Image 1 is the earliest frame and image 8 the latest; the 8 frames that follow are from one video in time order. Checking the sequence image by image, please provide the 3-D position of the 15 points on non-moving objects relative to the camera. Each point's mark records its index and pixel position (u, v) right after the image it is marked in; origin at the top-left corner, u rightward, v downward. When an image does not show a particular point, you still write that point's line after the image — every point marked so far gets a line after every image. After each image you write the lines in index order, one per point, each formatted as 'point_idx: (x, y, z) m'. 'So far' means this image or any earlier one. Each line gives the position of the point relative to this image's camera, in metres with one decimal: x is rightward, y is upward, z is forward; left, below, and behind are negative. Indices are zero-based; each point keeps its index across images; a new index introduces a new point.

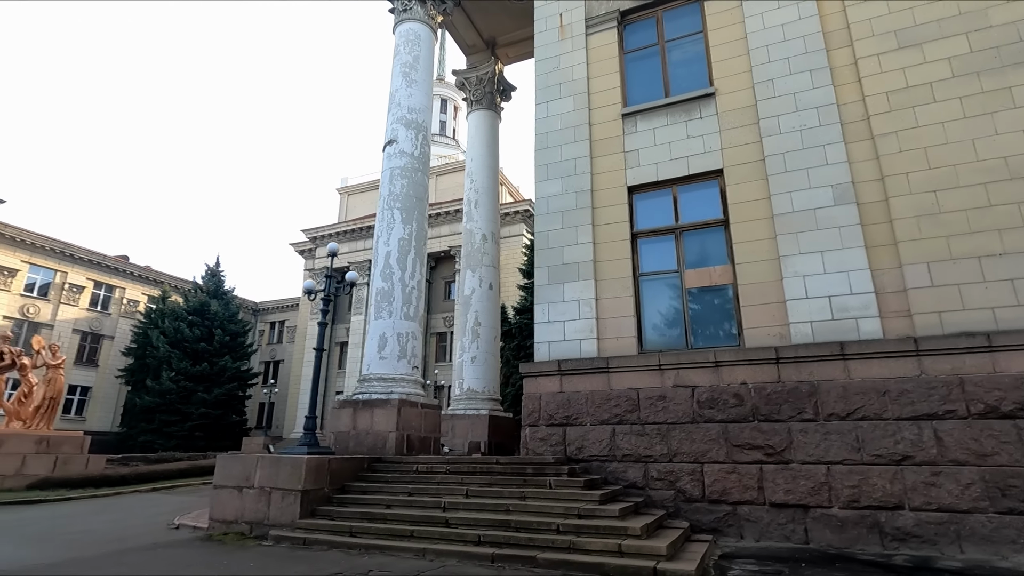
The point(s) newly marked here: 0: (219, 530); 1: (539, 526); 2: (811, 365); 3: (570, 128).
0: (-4.3, -3.6, +7.9) m
1: (+0.3, -2.8, +6.3) m
2: (+4.2, -1.1, +7.5) m
3: (+1.1, +3.1, +10.4) m
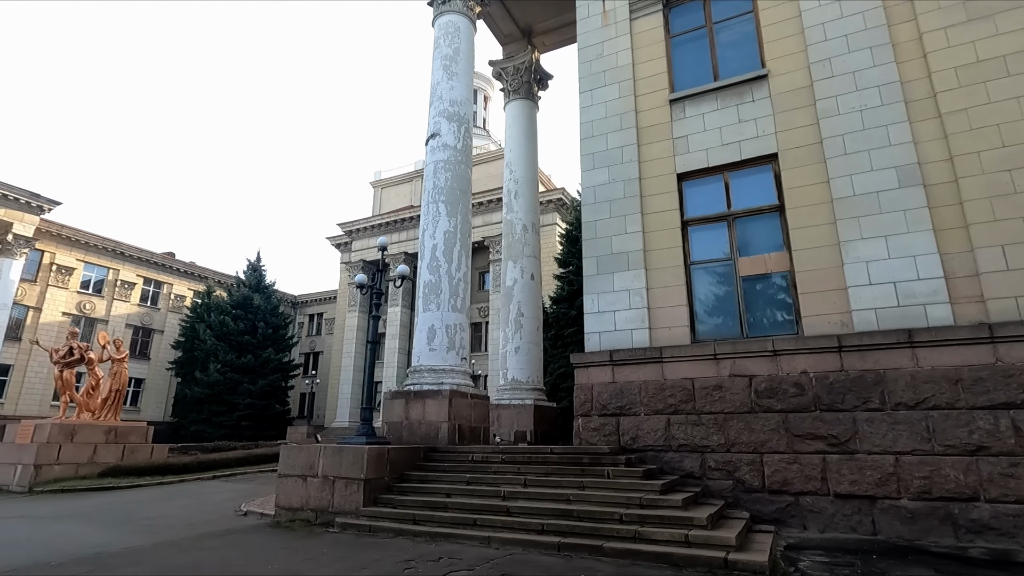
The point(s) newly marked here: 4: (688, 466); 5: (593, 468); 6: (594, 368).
0: (-3.5, -3.5, +8.2) m
1: (+1.1, -2.7, +6.3) m
2: (+4.9, -0.9, +7.3) m
3: (+2.0, +3.3, +10.2) m
4: (+2.6, -2.6, +7.9) m
5: (+1.2, -2.5, +7.6) m
6: (+1.4, -1.4, +9.0) m
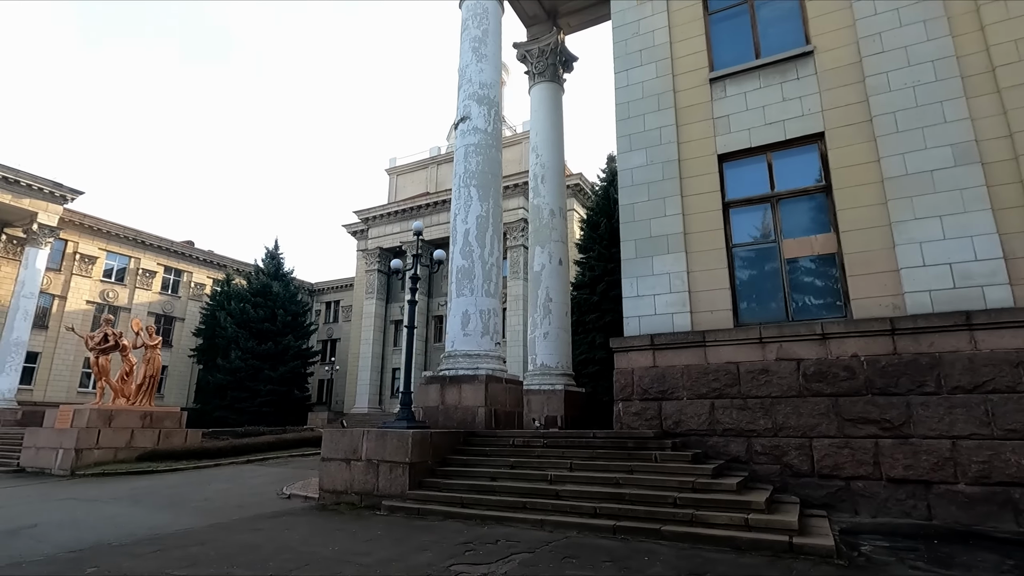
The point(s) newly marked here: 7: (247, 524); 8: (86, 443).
0: (-2.8, -3.3, +8.2) m
1: (+1.7, -2.5, +6.3) m
2: (+5.6, -0.6, +7.1) m
3: (+2.6, +3.6, +10.0) m
4: (+3.2, -2.4, +7.8) m
5: (+1.8, -2.3, +7.5) m
6: (+2.0, -1.1, +9.0) m
7: (-3.3, -3.0, +6.8) m
8: (-9.9, -3.6, +12.4) m
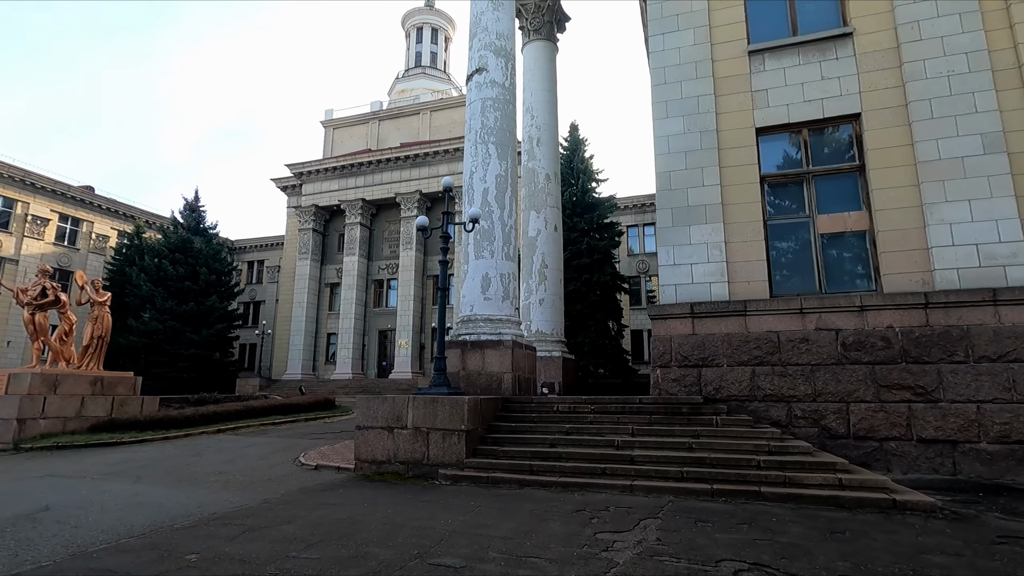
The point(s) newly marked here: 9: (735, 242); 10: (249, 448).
0: (-2.1, -2.6, +7.7) m
1: (+2.7, -2.1, +6.4) m
2: (+6.5, -0.3, +7.7) m
3: (+3.3, +4.2, +9.9) m
4: (+4.0, -1.9, +8.2) m
5: (+2.7, -1.9, +7.7) m
6: (+2.7, -0.6, +9.1) m
7: (-2.3, -2.4, +6.2) m
8: (-9.7, -2.5, +10.7) m
9: (+3.8, +0.8, +9.2) m
10: (-5.1, -3.1, +10.3) m
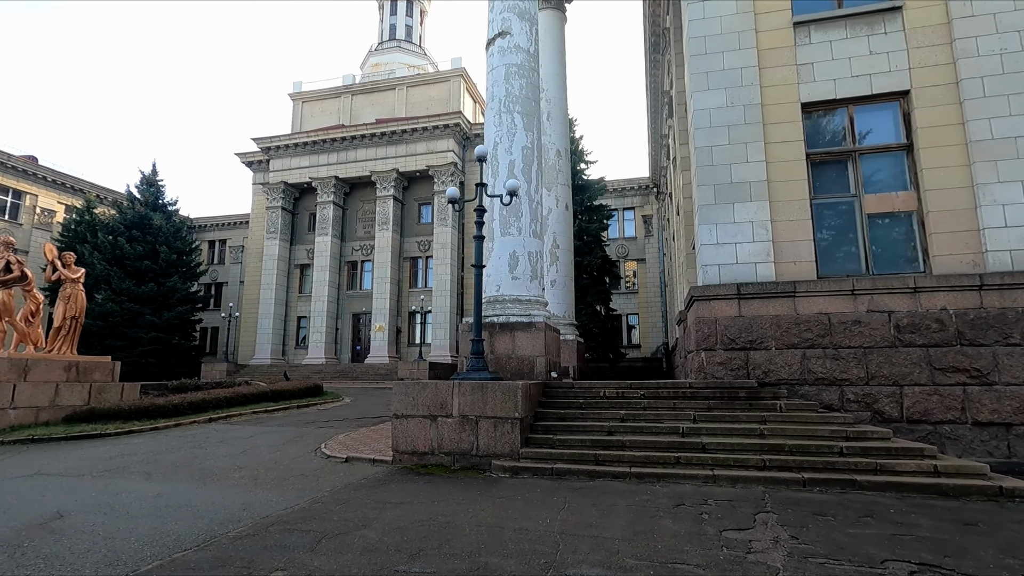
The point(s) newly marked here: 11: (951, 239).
0: (-1.4, -2.3, +7.1) m
1: (+3.5, -1.8, +6.1) m
2: (+7.2, -0.1, +7.7) m
3: (+3.9, +4.5, +9.5) m
4: (+4.7, -1.6, +7.9) m
5: (+3.4, -1.6, +7.3) m
6: (+3.3, -0.2, +8.7) m
7: (-1.5, -2.1, +5.5) m
8: (-9.2, -2.0, +9.5) m
9: (+4.4, +1.1, +8.8) m
10: (-4.5, -2.7, +9.4) m
11: (+6.7, +0.7, +8.2) m
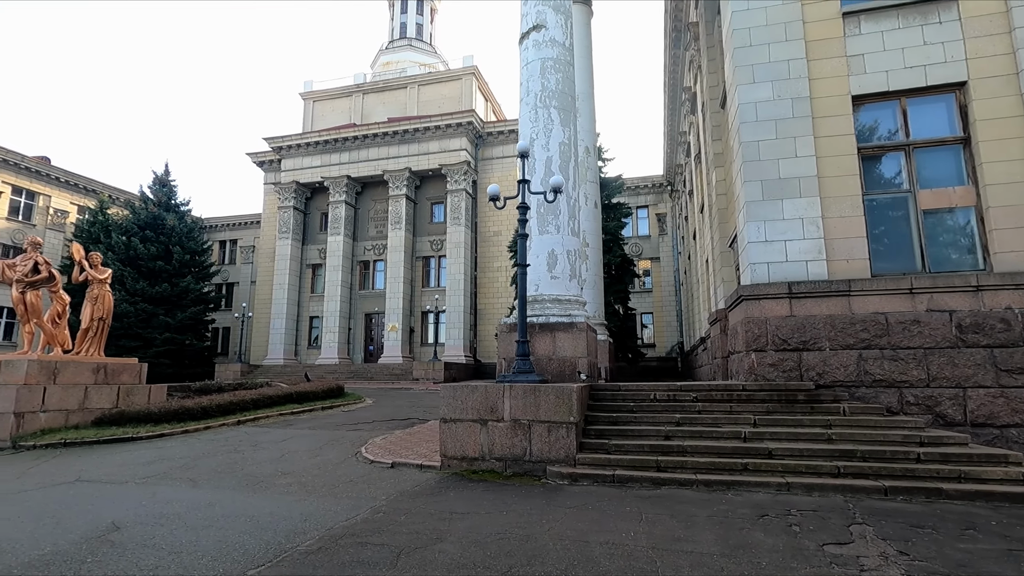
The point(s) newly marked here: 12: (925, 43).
0: (-0.7, -2.3, +6.8) m
1: (+4.2, -1.8, +5.9) m
2: (+7.9, 0.0, +7.4) m
3: (+4.6, +4.5, +9.2) m
4: (+5.4, -1.6, +7.7) m
5: (+4.0, -1.5, +7.1) m
6: (+4.0, -0.2, +8.4) m
7: (-0.9, -2.2, +5.3) m
8: (-8.5, -2.1, +9.4) m
9: (+5.1, +1.1, +8.6) m
10: (-3.8, -2.7, +9.2) m
11: (+7.4, +0.8, +7.9) m
12: (+6.7, +4.0, +8.7) m
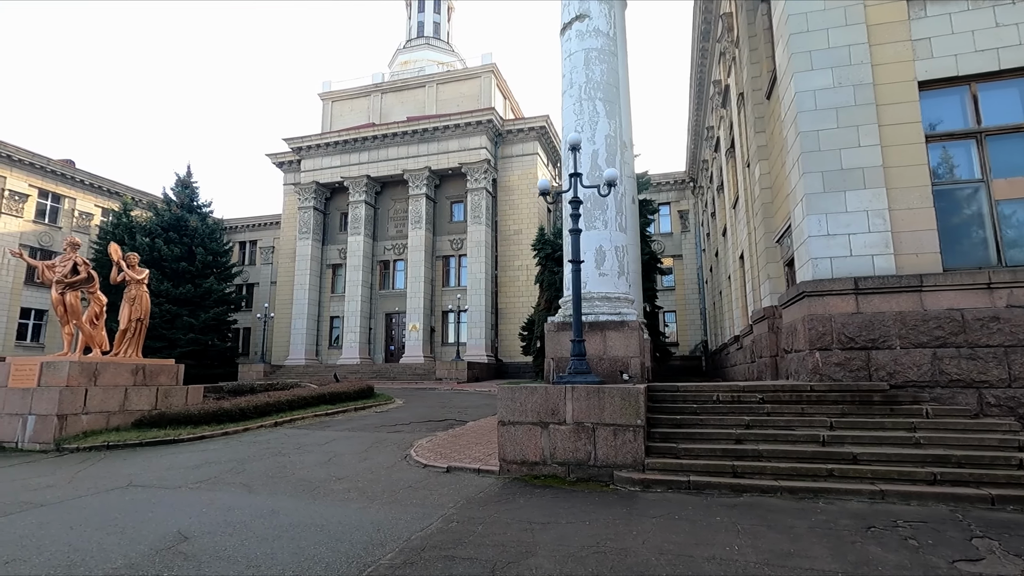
0: (+0.1, -2.3, +6.6) m
1: (+4.9, -1.8, +5.5) m
2: (+8.6, +0.1, +6.9) m
3: (+5.4, +4.6, +8.8) m
4: (+6.1, -1.6, +7.3) m
5: (+4.8, -1.5, +6.7) m
6: (+4.8, -0.1, +8.0) m
7: (-0.1, -2.1, +5.0) m
8: (-7.7, -2.1, +9.3) m
9: (+5.9, +1.2, +8.2) m
10: (-3.0, -2.7, +9.0) m
11: (+8.2, +0.9, +7.4) m
12: (+7.4, +4.0, +8.2) m
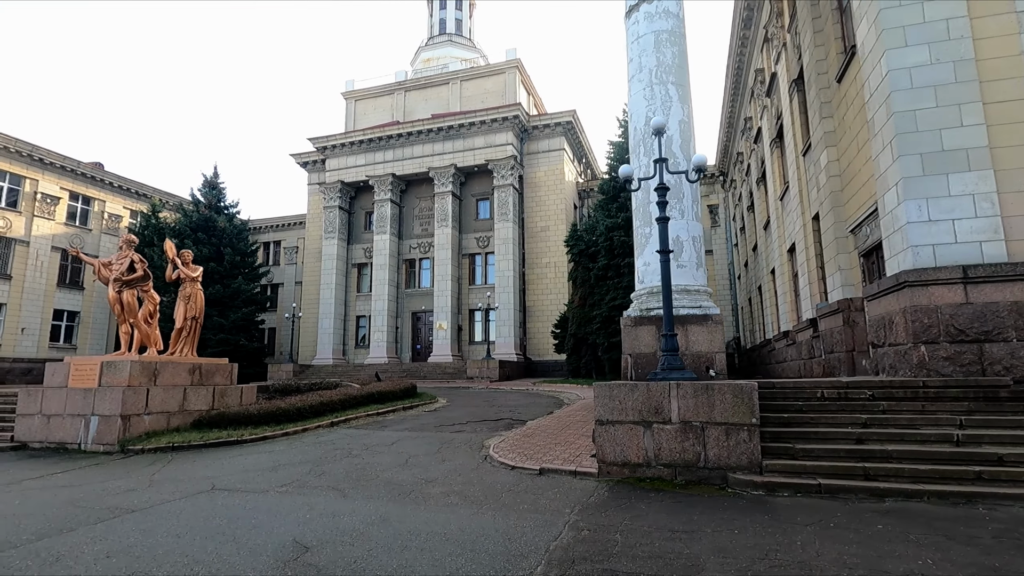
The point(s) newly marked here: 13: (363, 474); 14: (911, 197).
0: (+1.3, -2.2, +6.2) m
1: (+6.1, -1.6, +5.0) m
2: (+9.8, +0.2, +6.3) m
3: (+6.5, +4.8, +8.3) m
4: (+7.3, -1.4, +6.7) m
5: (+6.0, -1.3, +6.2) m
6: (+6.0, 0.0, +7.5) m
7: (+1.0, -2.0, +4.7) m
8: (-6.4, -2.0, +9.0) m
9: (+7.1, +1.4, +7.6) m
10: (-1.8, -2.6, +8.7) m
11: (+9.3, +1.0, +6.9) m
12: (+8.6, +4.2, +7.6) m
13: (-1.9, -2.4, +6.8) m
14: (+5.9, +1.4, +8.0) m
